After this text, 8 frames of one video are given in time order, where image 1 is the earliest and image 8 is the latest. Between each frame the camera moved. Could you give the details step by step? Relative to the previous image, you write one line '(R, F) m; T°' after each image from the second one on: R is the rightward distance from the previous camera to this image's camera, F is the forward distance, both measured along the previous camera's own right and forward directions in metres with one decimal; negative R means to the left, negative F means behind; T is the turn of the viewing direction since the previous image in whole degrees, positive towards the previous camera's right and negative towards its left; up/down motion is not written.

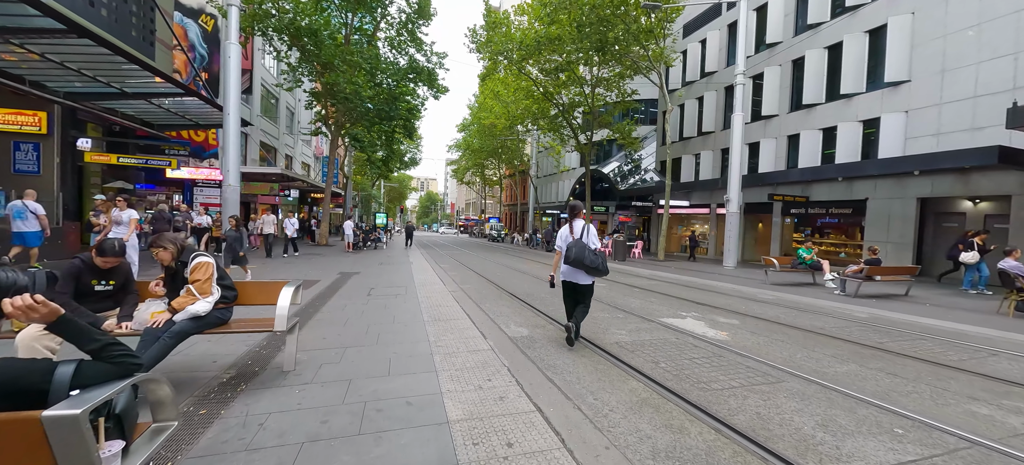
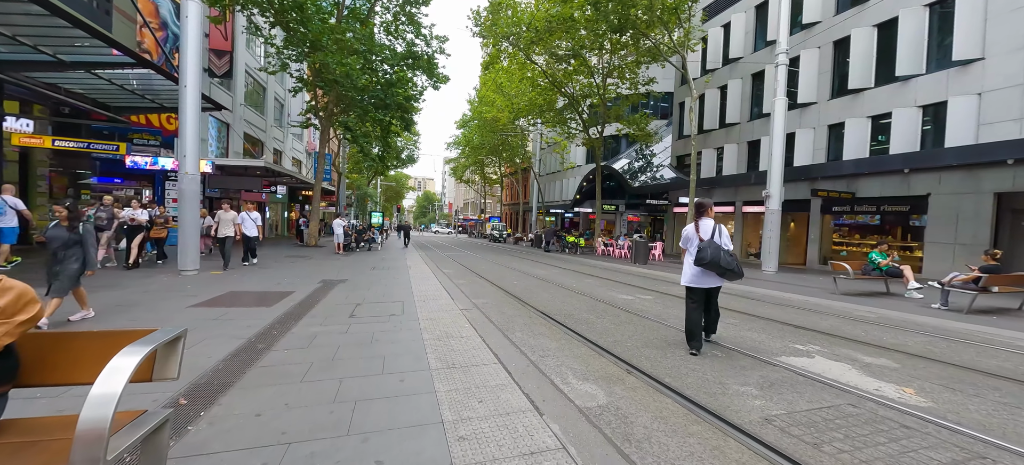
(-0.6, +2.0) m; 0°
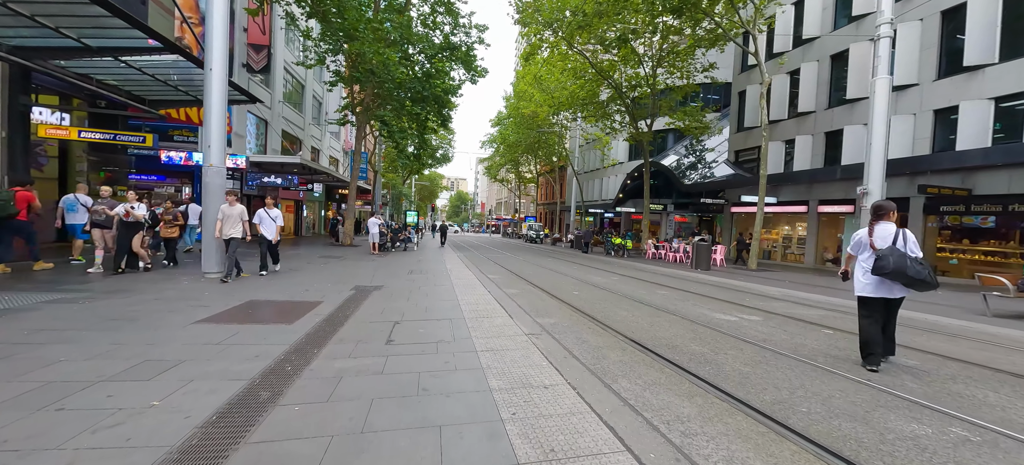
(-0.7, +1.4) m; -5°
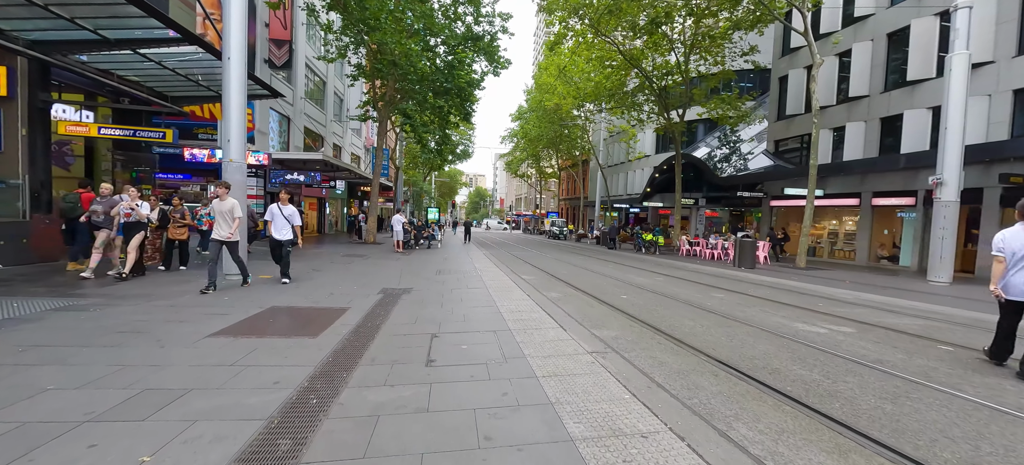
(-0.4, +0.7) m; -3°
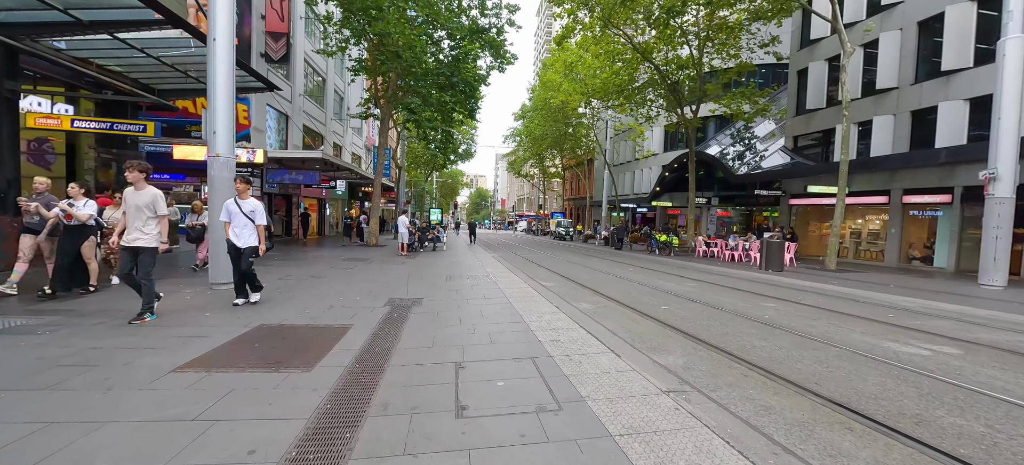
(-0.4, +0.9) m; 0°
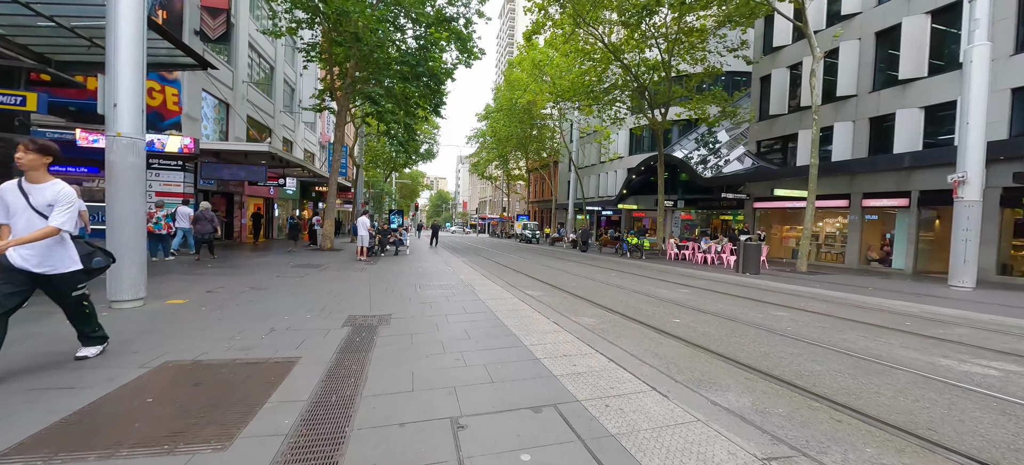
(-0.4, +1.0) m; +6°
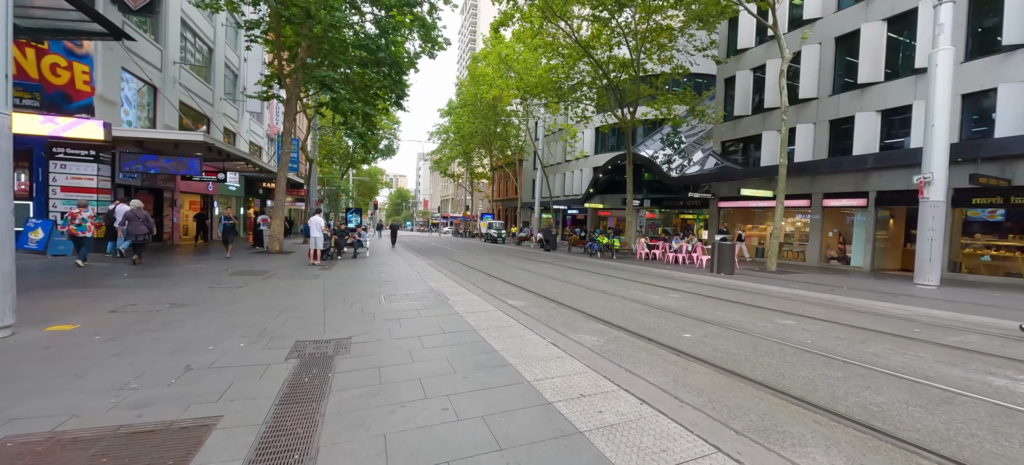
(-0.3, +0.9) m; +6°
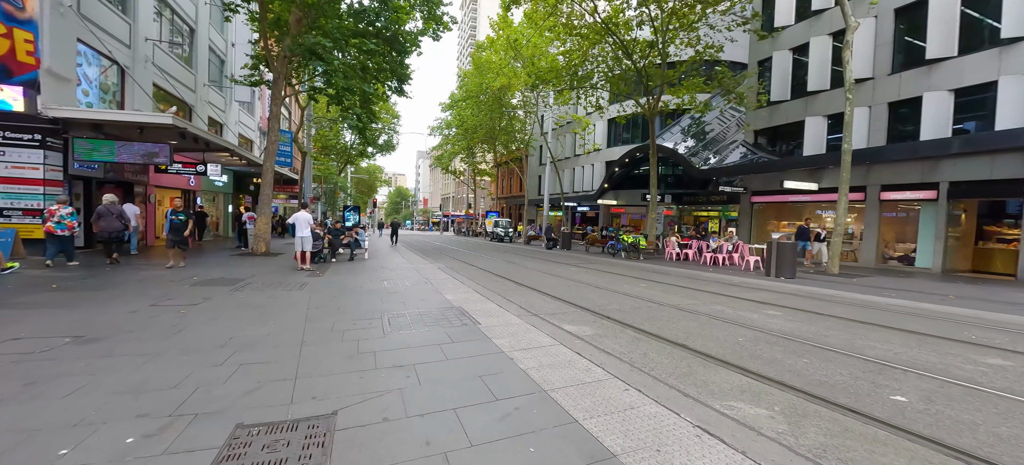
(-0.8, +1.9) m; 0°
